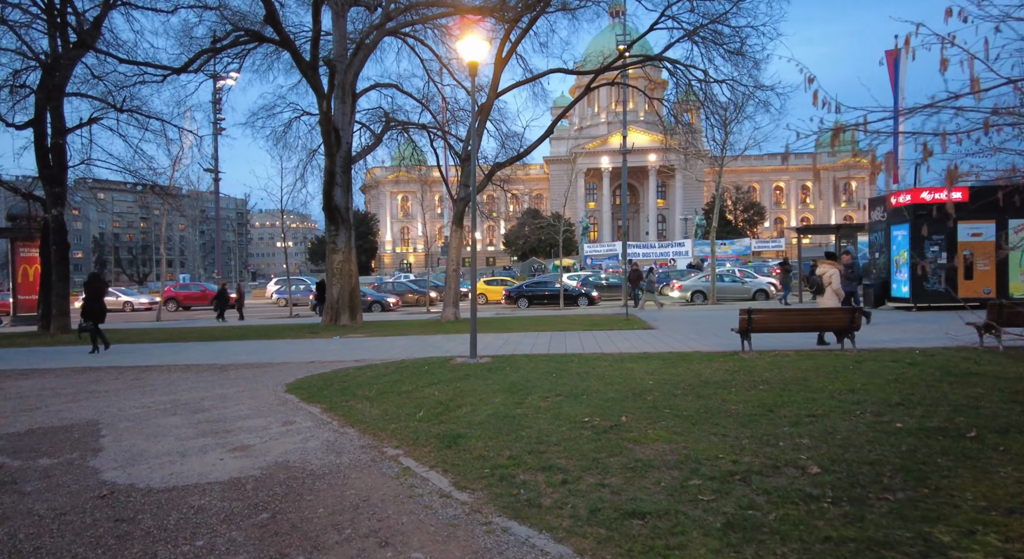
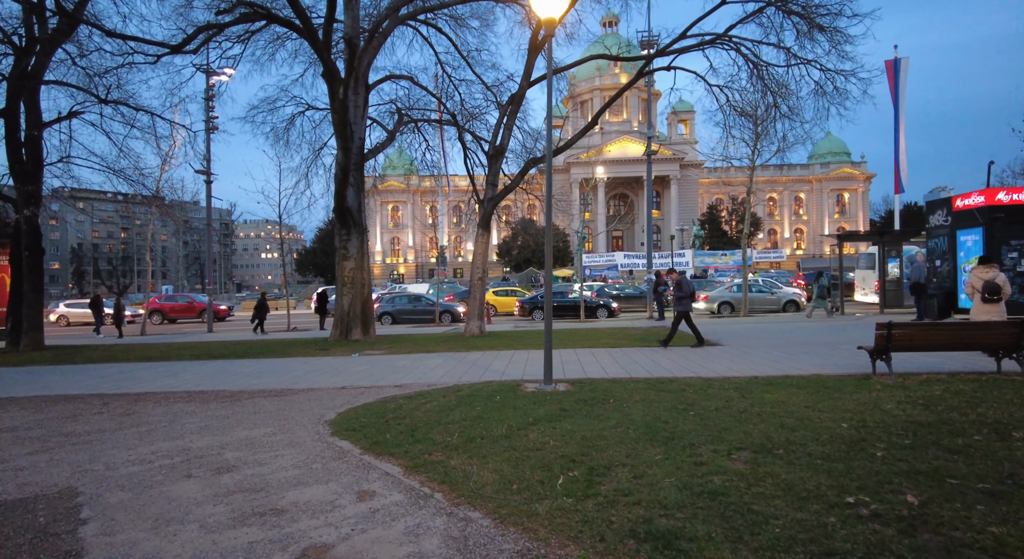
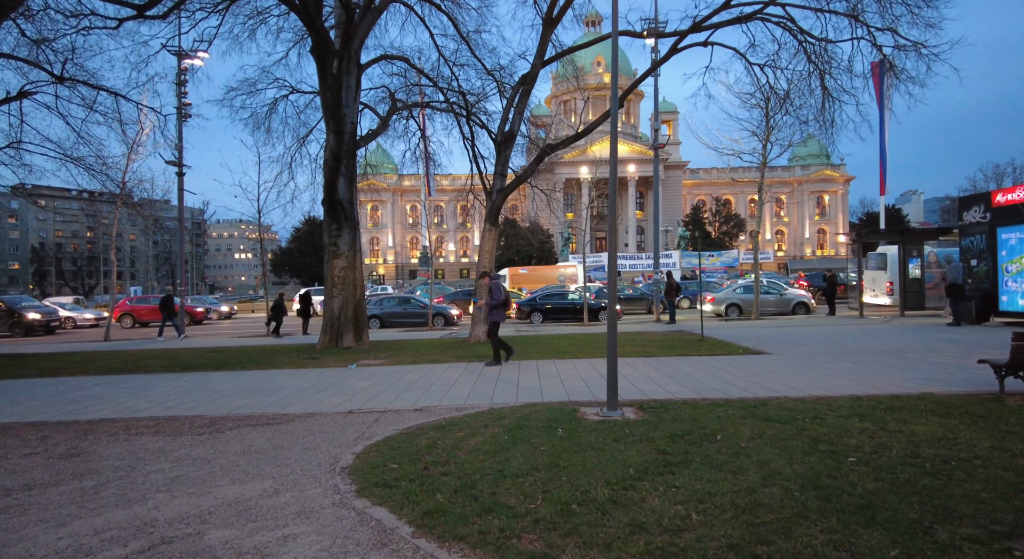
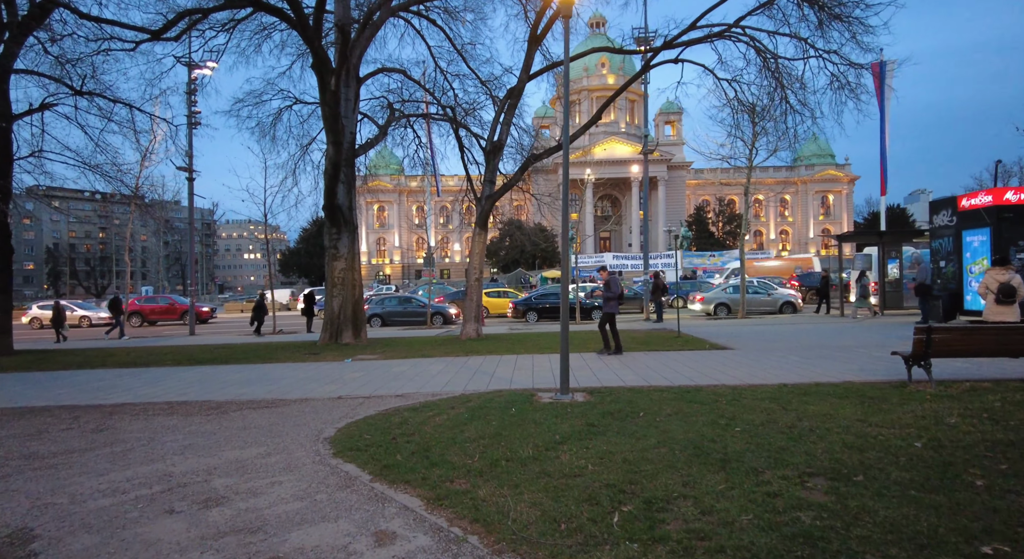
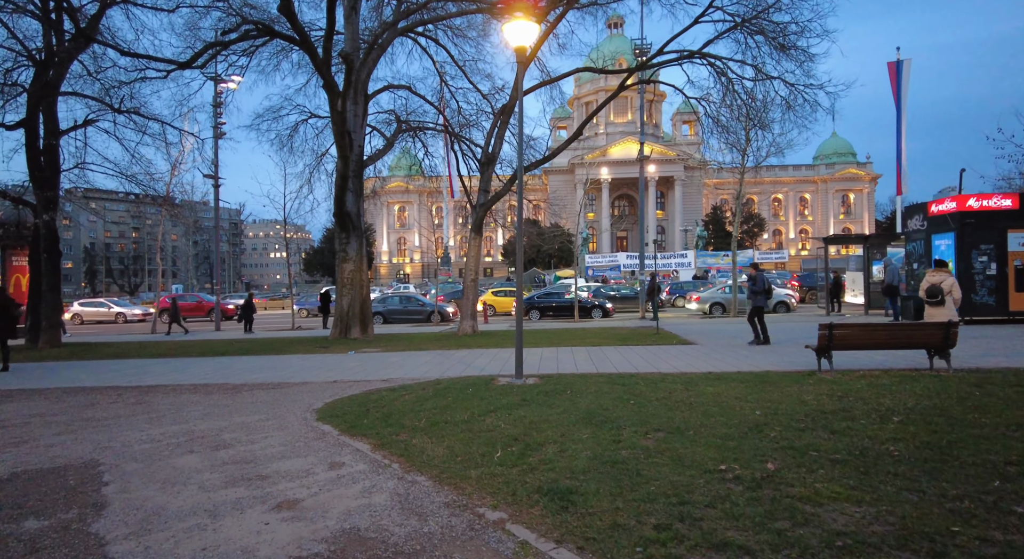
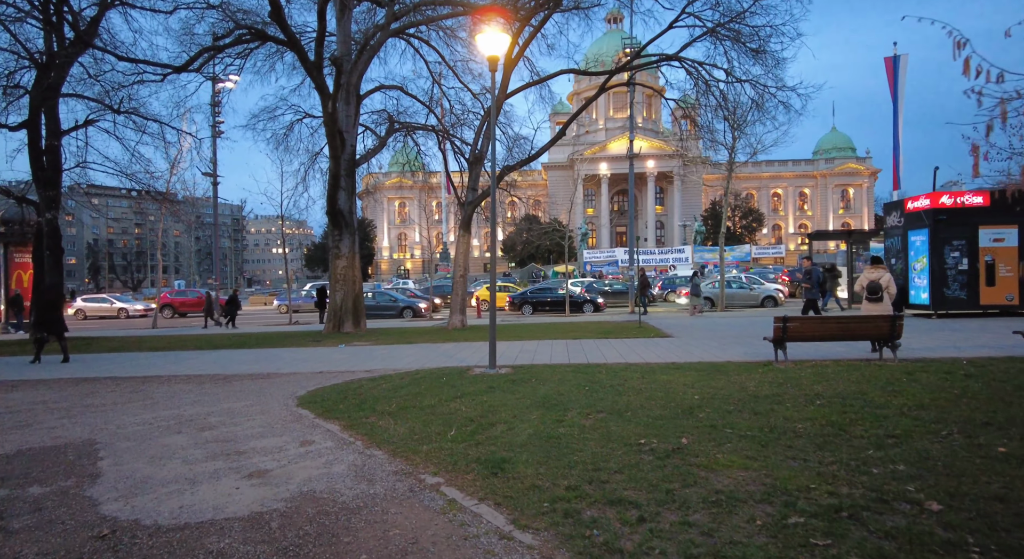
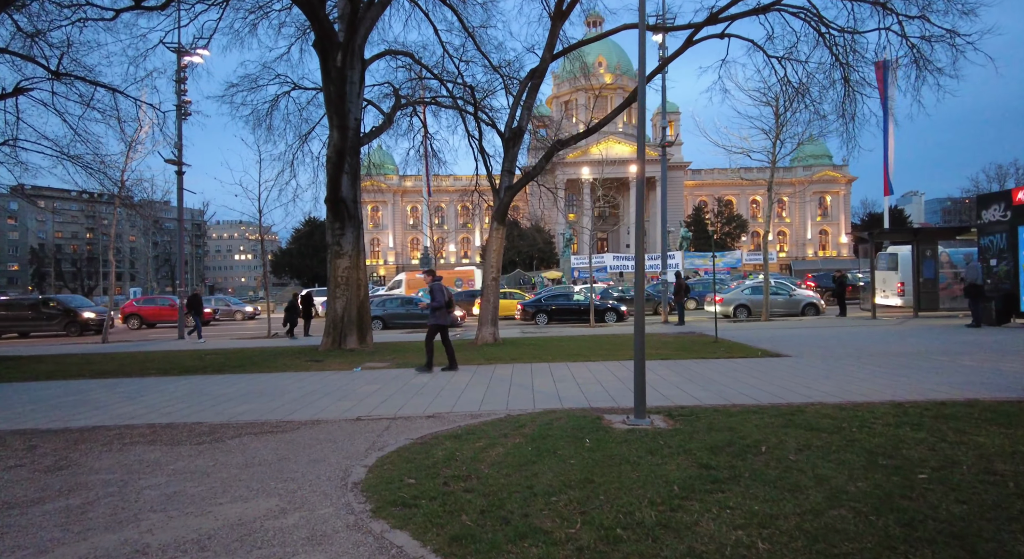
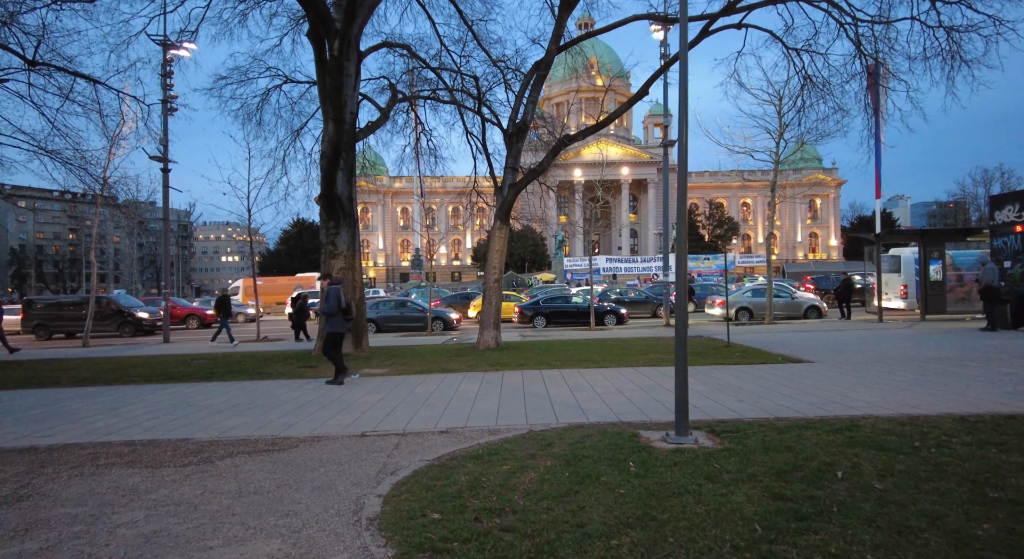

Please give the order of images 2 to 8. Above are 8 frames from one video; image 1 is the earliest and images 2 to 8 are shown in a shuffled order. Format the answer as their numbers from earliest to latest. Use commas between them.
6, 5, 2, 4, 3, 7, 8
